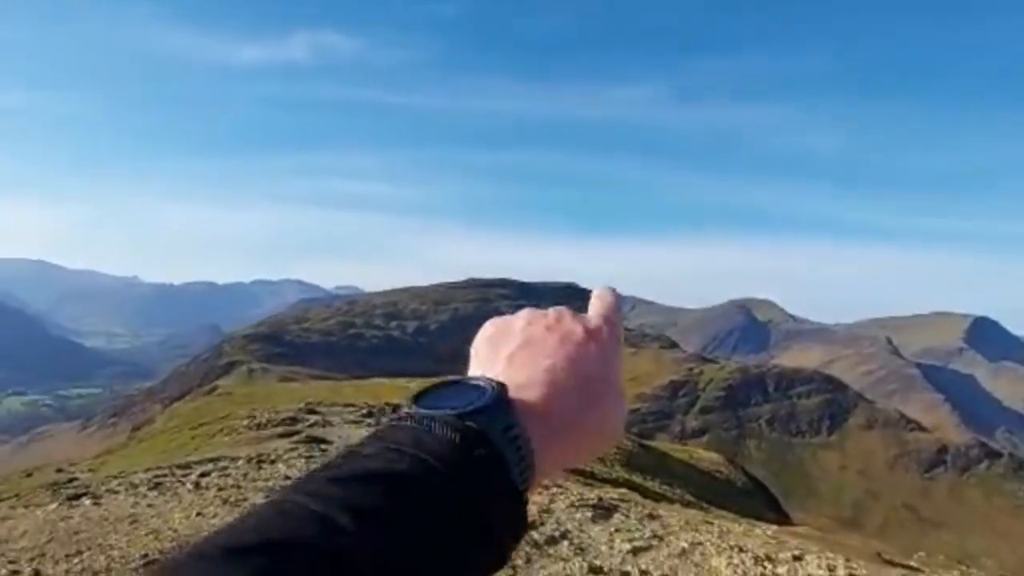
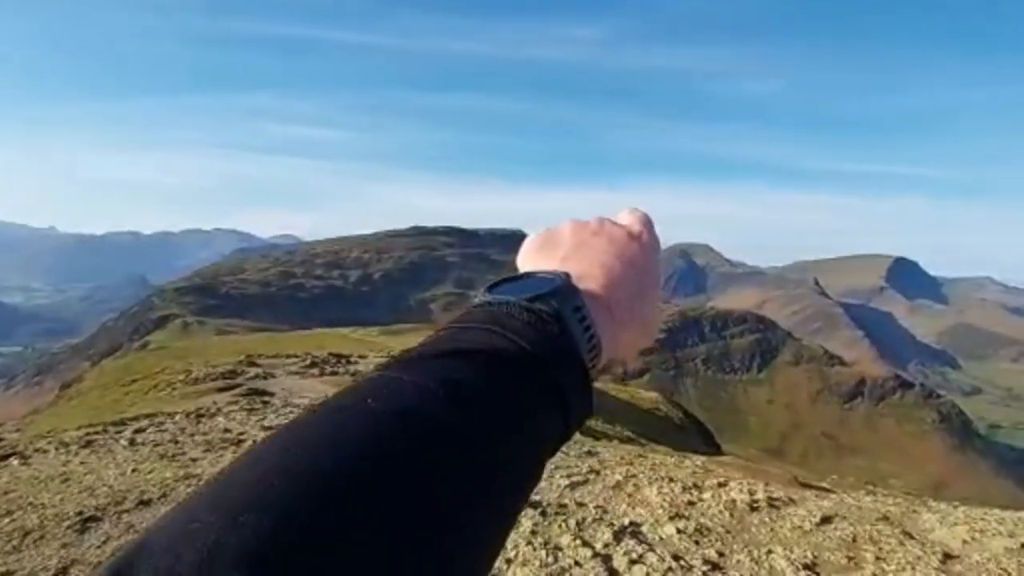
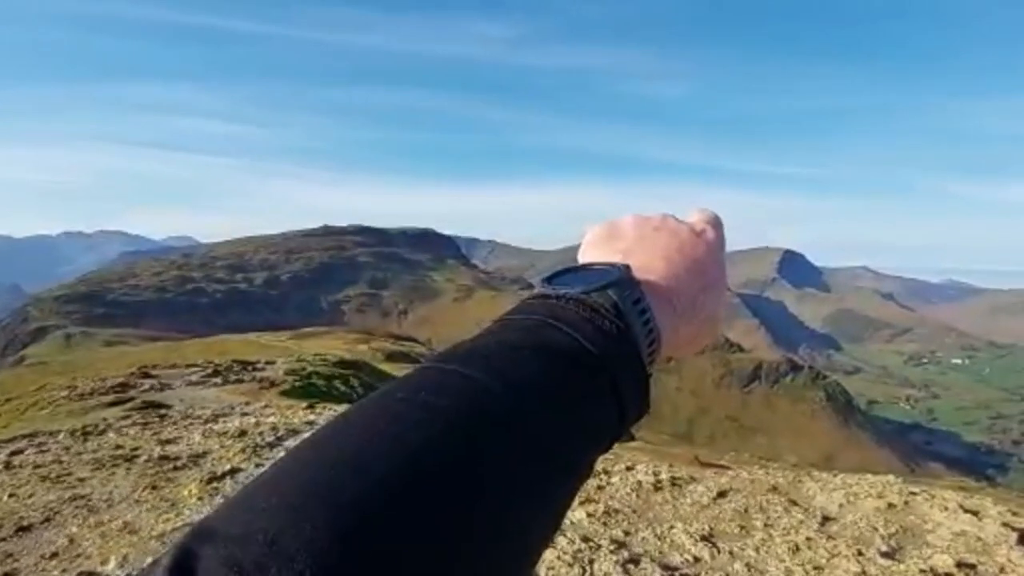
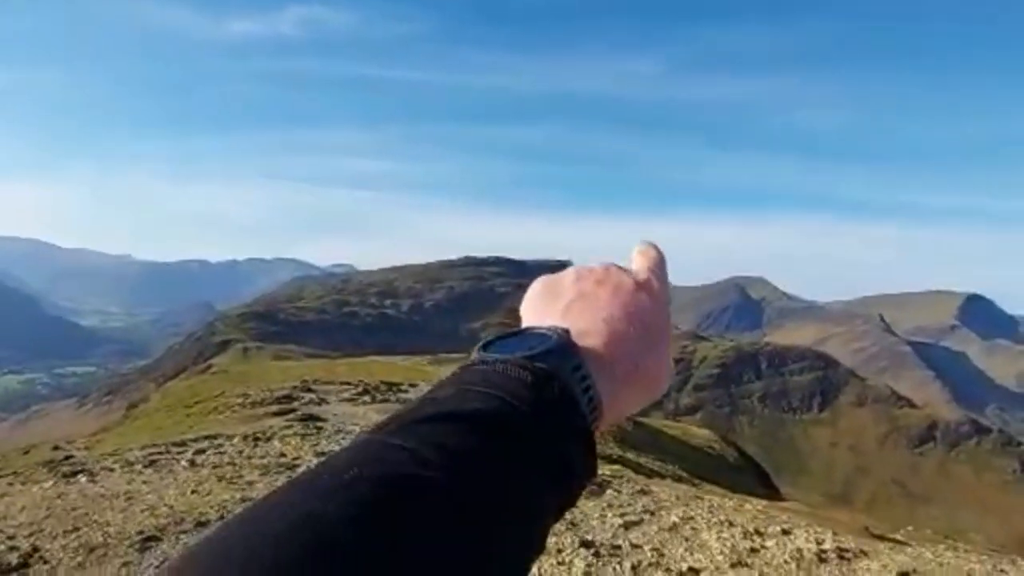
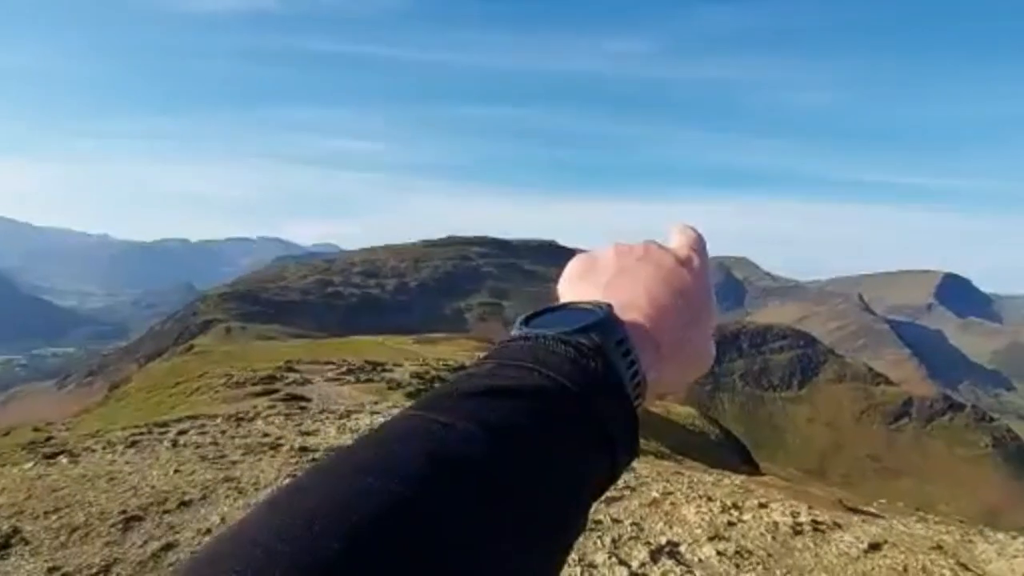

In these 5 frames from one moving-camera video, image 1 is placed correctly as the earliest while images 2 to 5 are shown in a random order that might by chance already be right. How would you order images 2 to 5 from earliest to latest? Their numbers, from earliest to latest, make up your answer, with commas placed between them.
4, 5, 2, 3
